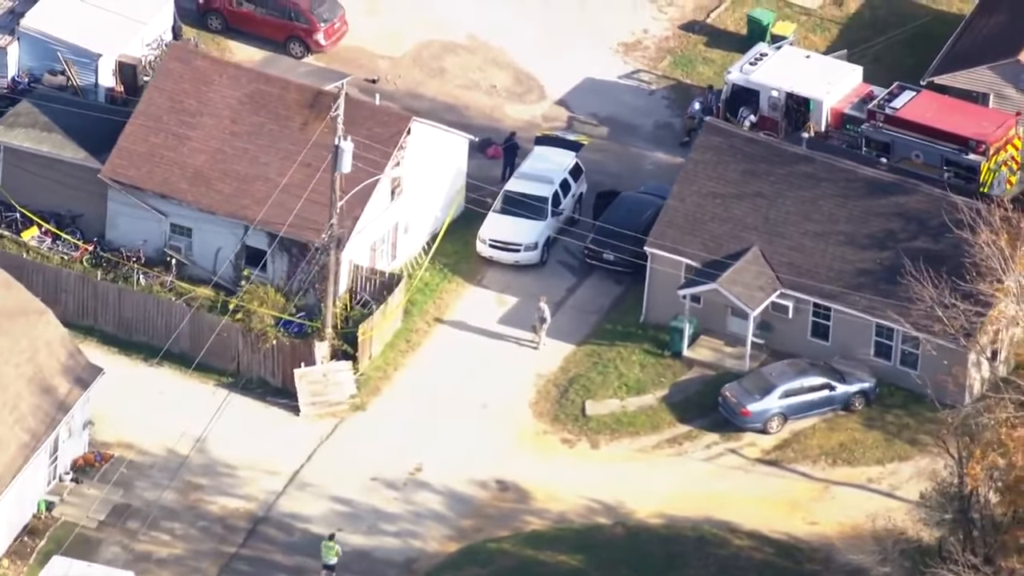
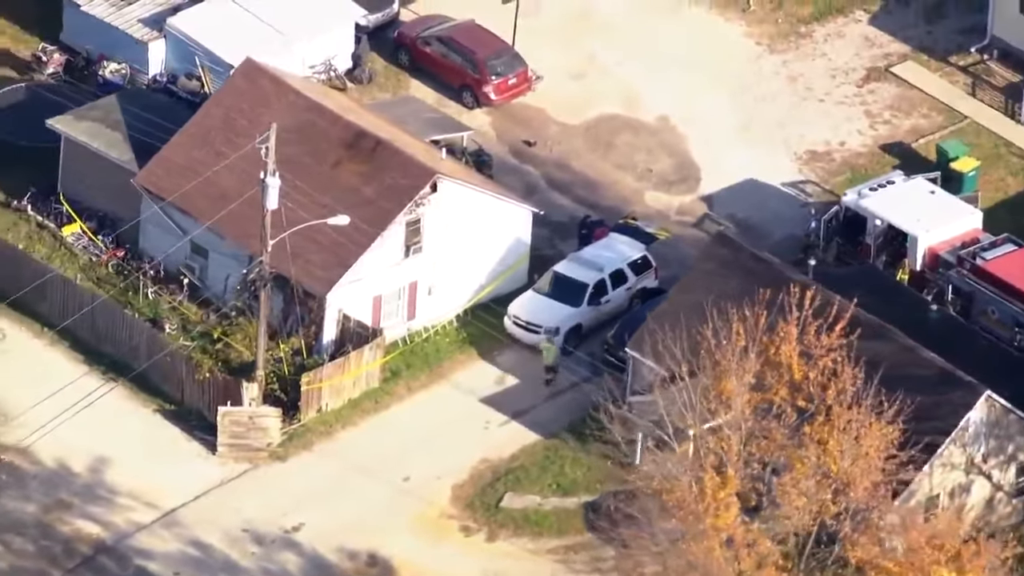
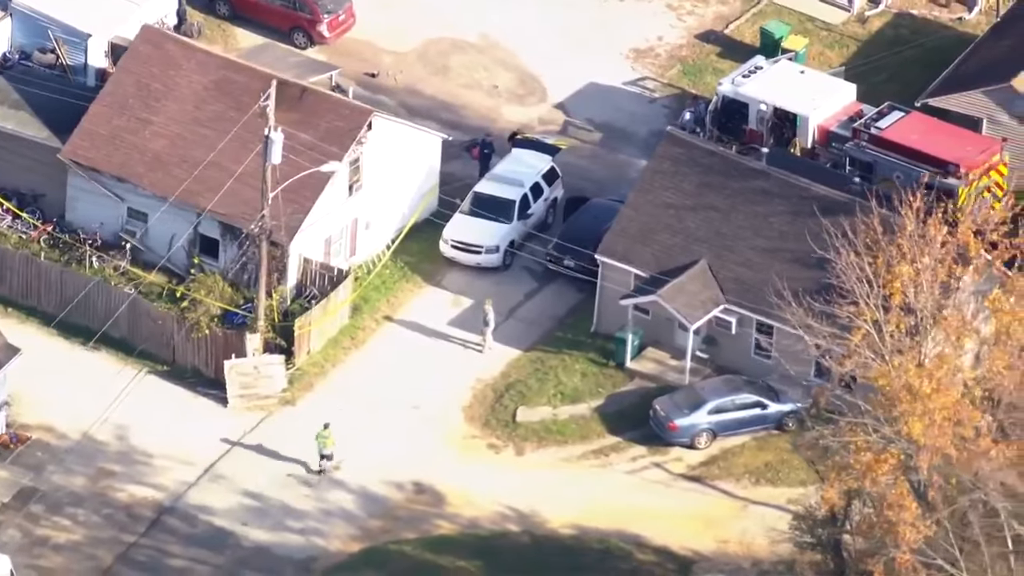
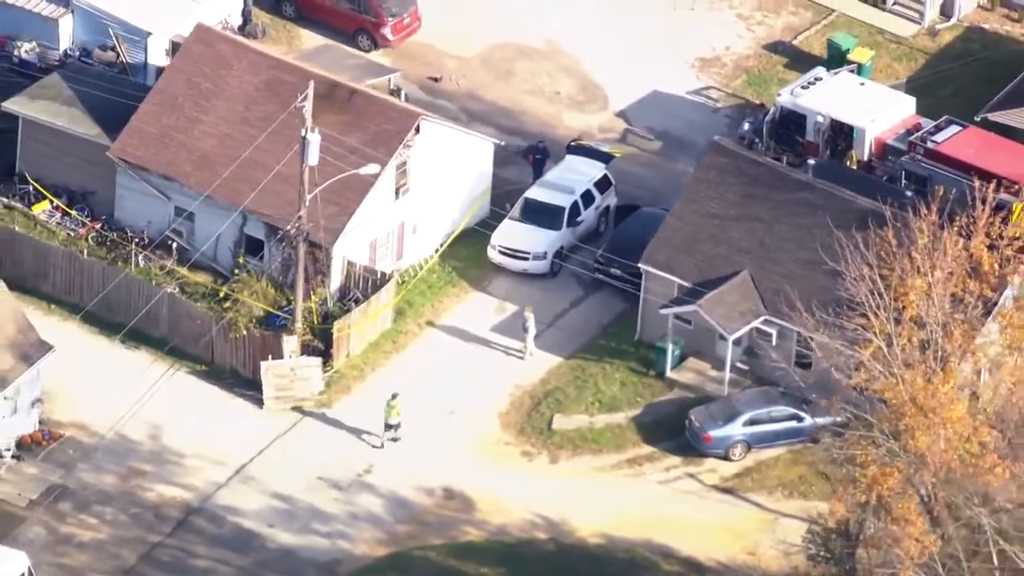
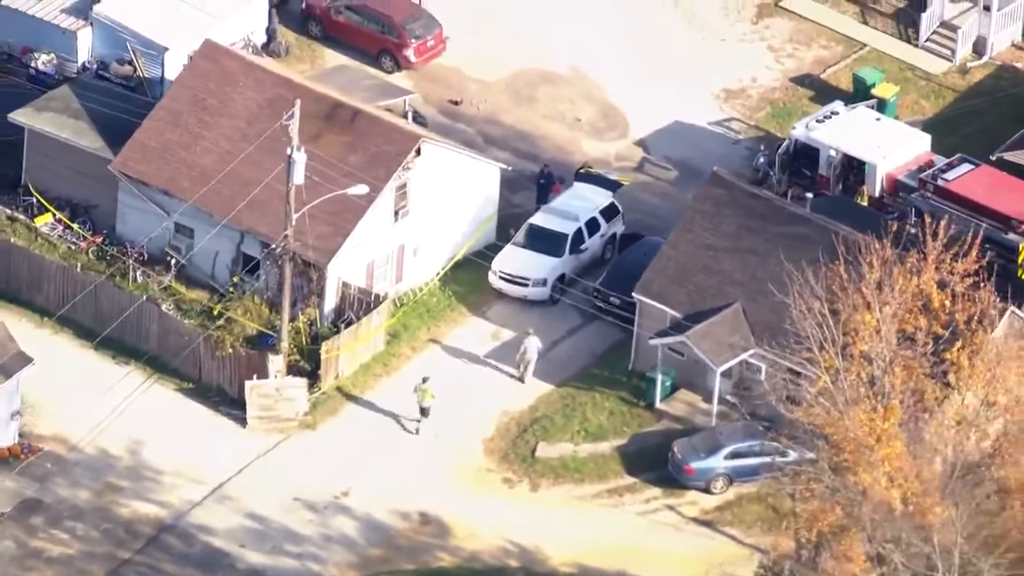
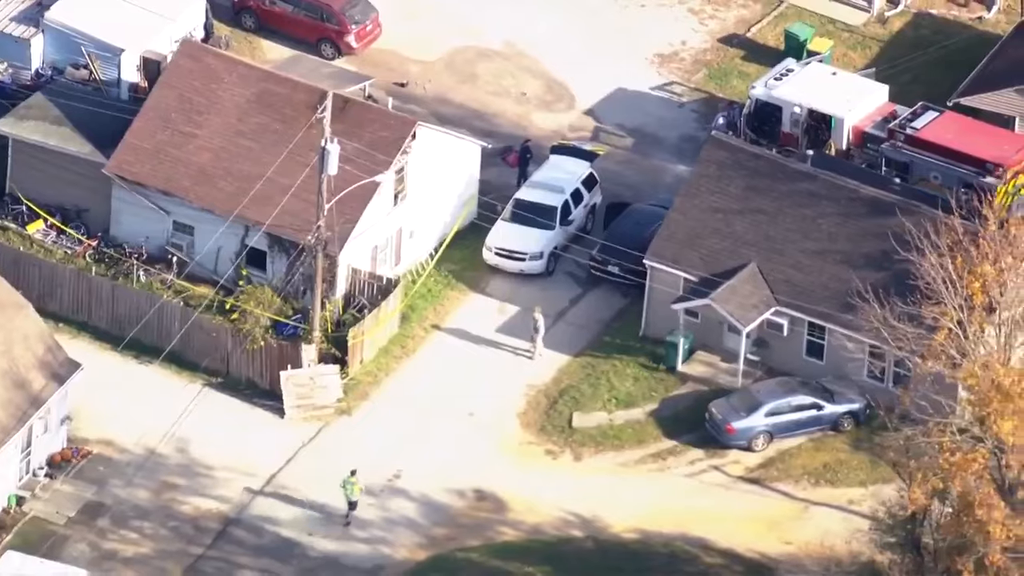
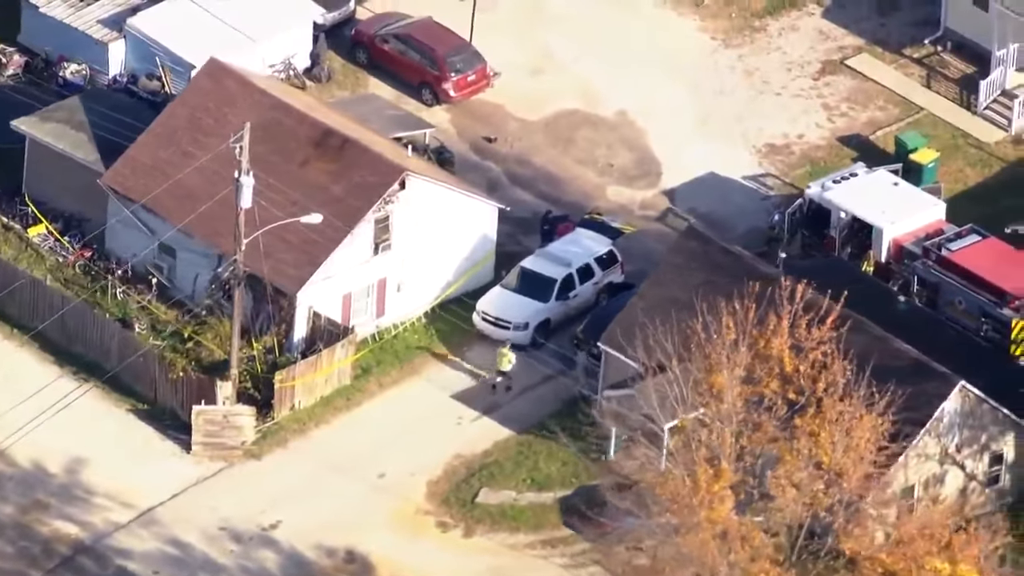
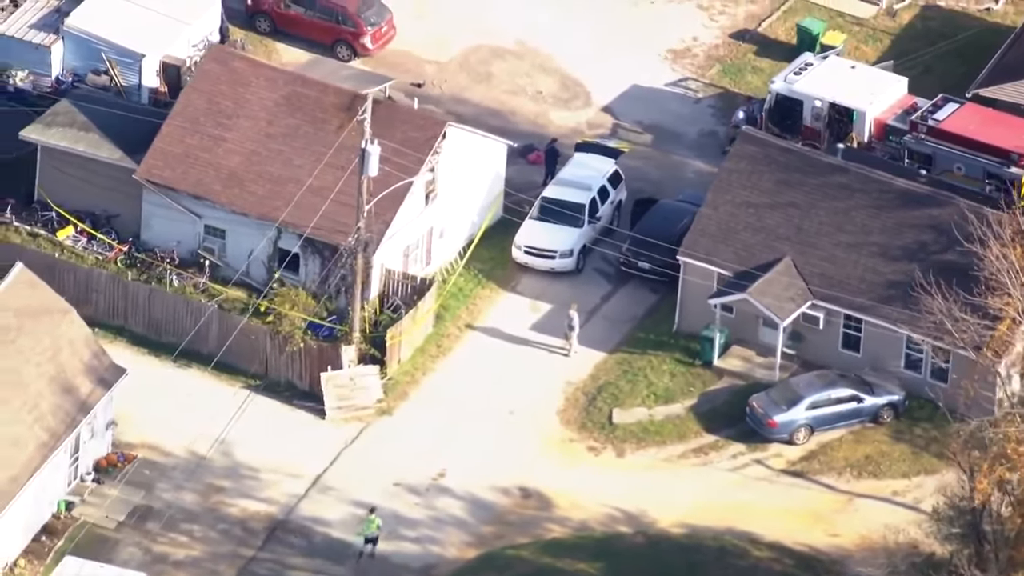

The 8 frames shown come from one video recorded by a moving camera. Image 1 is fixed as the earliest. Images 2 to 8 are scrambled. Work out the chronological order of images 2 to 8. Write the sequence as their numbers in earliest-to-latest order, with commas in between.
8, 6, 3, 4, 5, 7, 2
